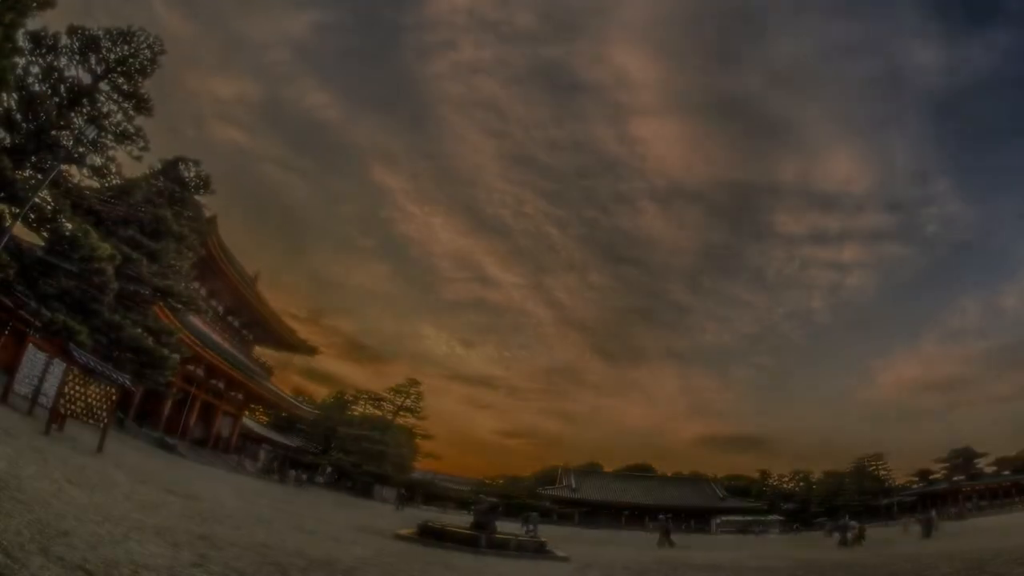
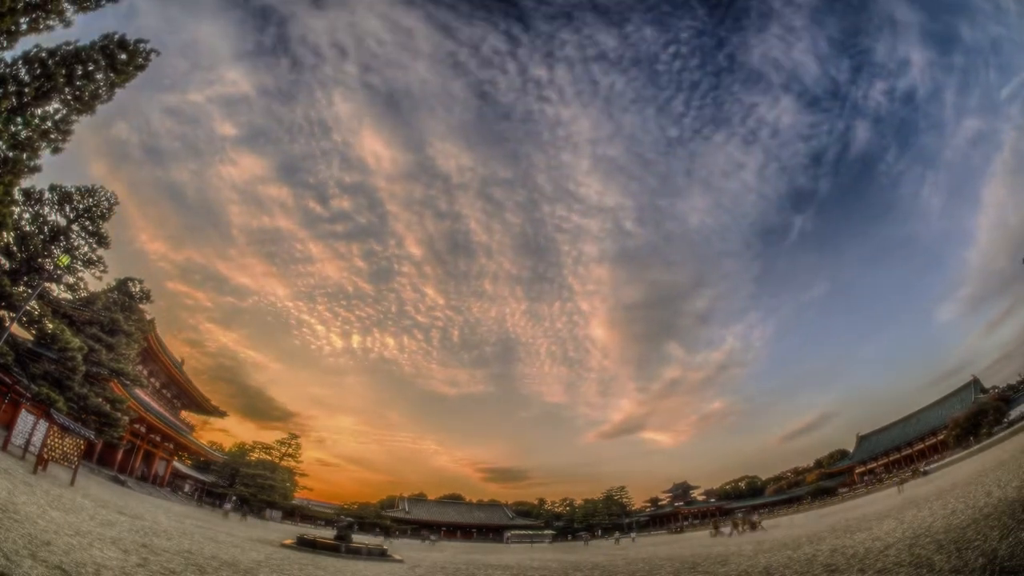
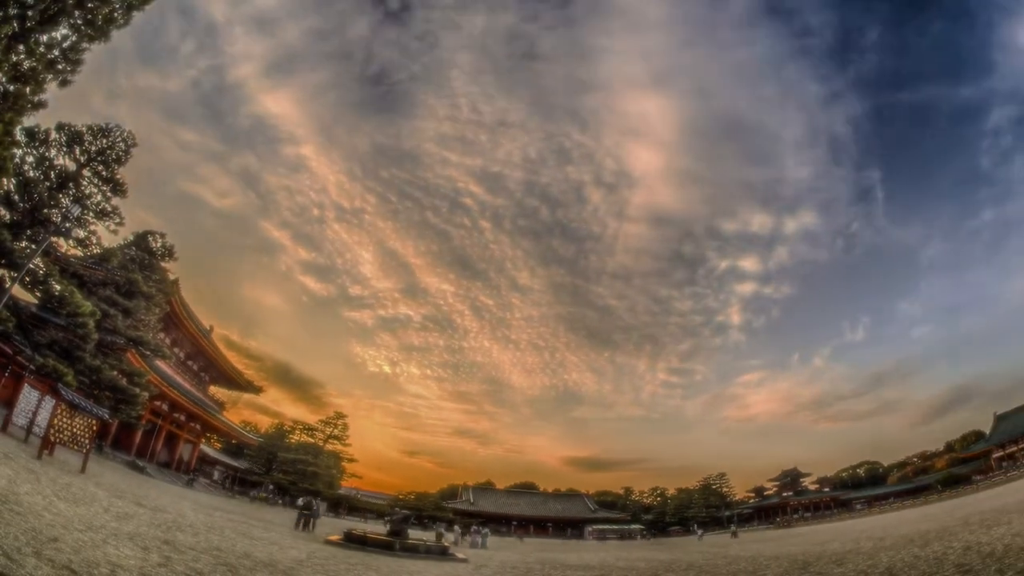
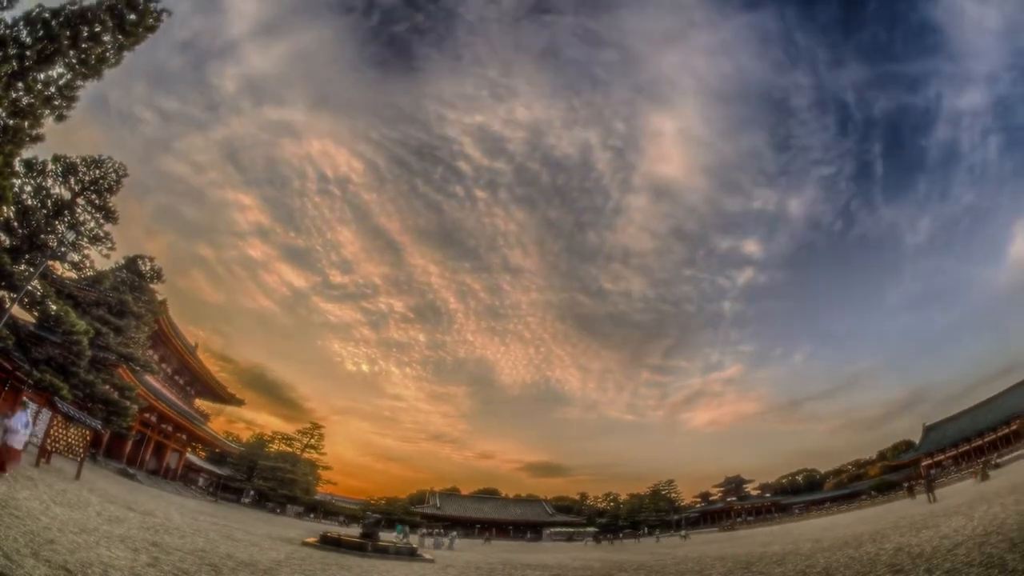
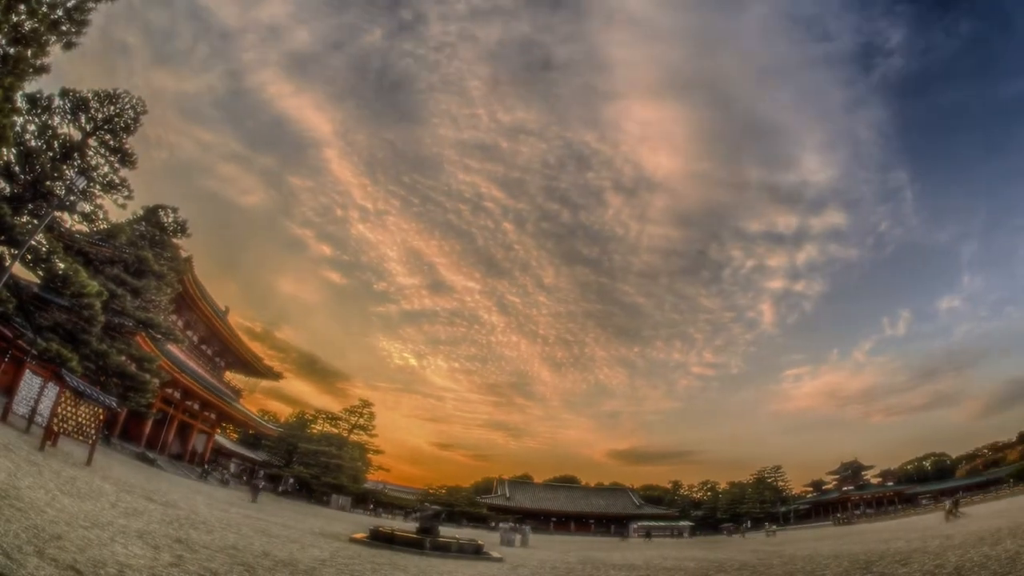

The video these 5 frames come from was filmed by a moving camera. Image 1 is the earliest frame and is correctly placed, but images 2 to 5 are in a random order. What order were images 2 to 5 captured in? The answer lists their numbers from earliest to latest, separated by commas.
5, 3, 4, 2
